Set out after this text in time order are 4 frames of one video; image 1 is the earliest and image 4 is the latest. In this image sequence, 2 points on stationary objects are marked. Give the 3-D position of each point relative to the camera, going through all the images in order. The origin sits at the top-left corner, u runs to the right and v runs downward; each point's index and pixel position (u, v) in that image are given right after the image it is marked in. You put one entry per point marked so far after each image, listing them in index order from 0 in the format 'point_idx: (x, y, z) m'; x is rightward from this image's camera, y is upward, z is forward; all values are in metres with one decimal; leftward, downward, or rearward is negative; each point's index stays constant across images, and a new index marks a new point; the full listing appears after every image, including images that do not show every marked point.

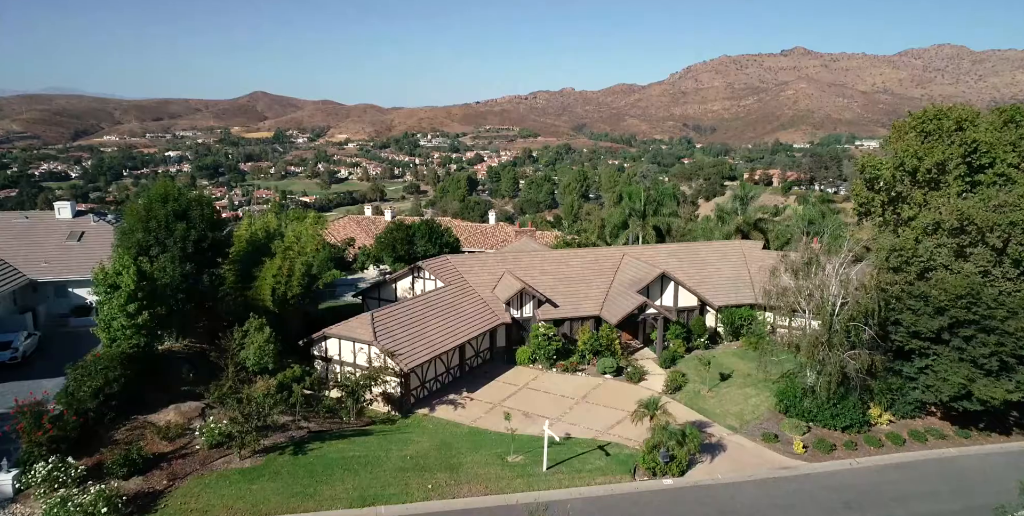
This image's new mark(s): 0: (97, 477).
0: (-10.9, -5.8, +19.6) m
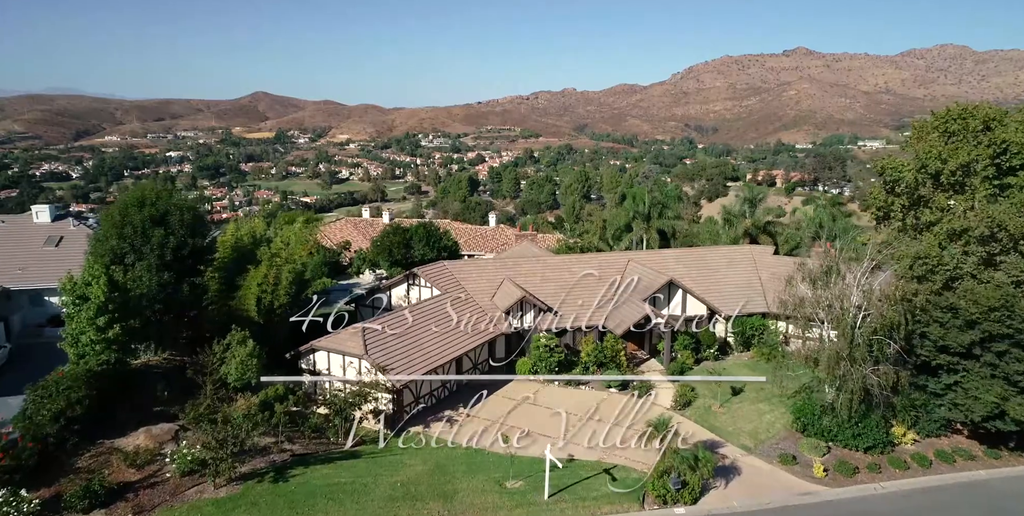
0: (-10.9, -6.0, +17.9) m
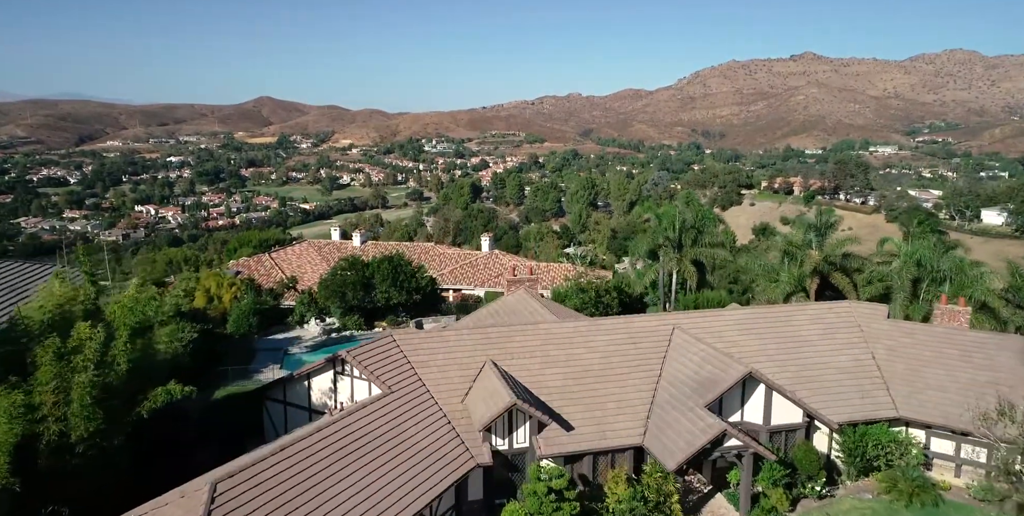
0: (-11.5, -8.1, +5.3) m
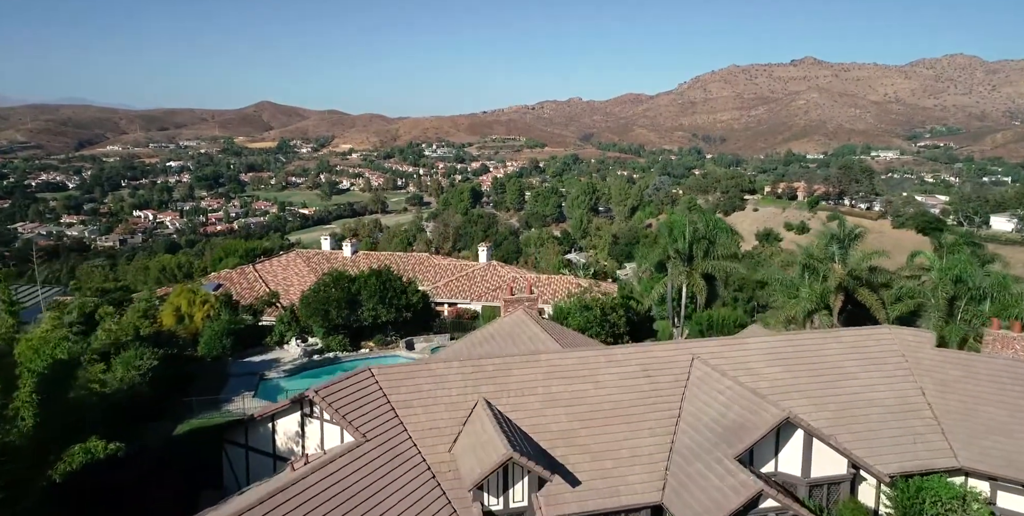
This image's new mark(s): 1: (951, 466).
0: (-11.6, -8.6, +2.1) m
1: (+11.3, -5.3, +19.3) m
